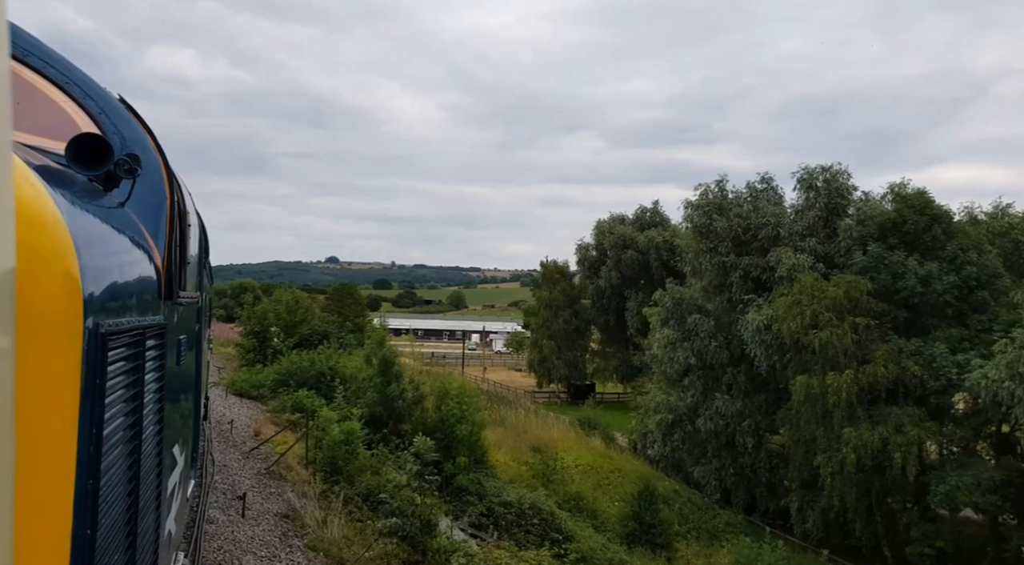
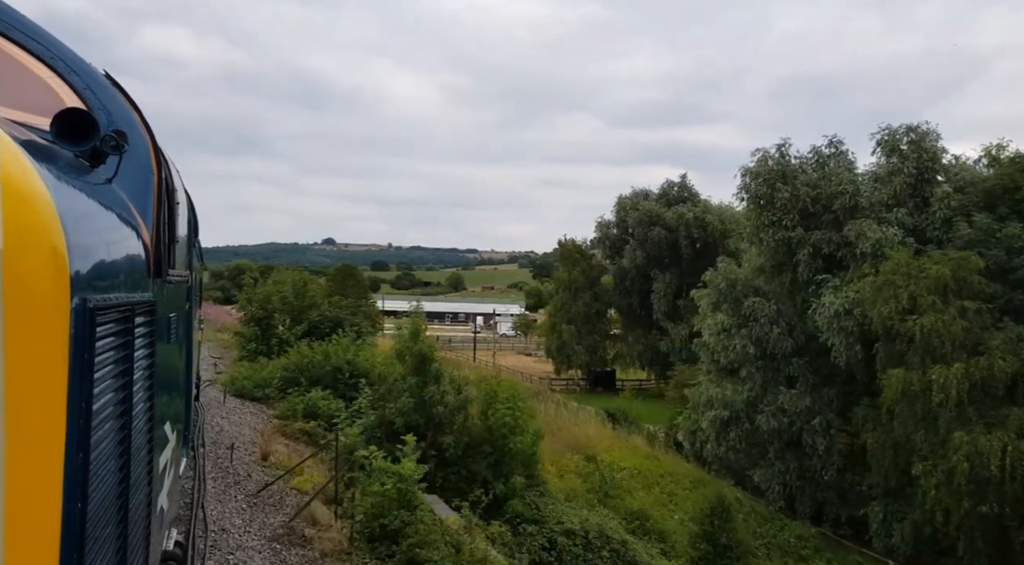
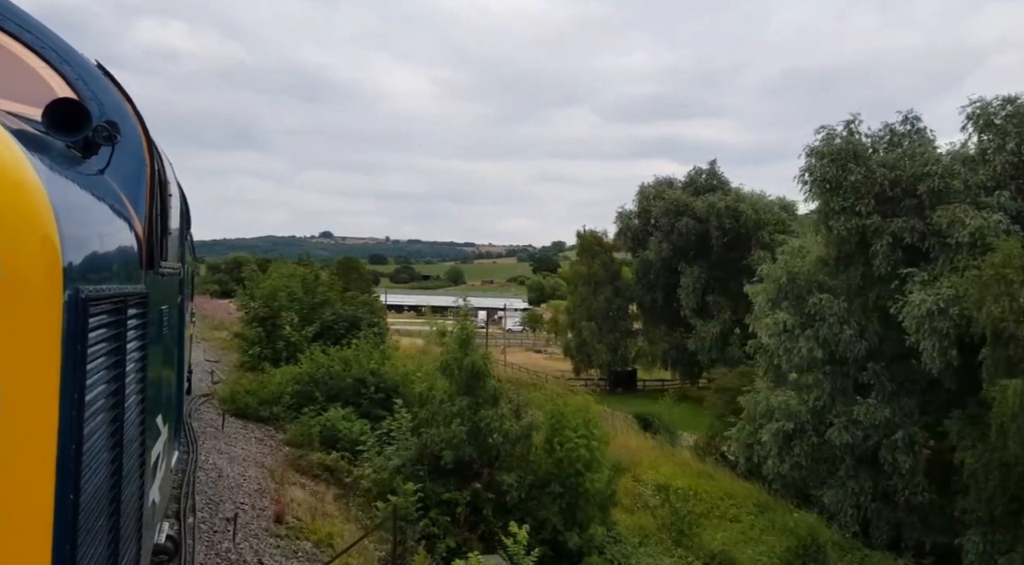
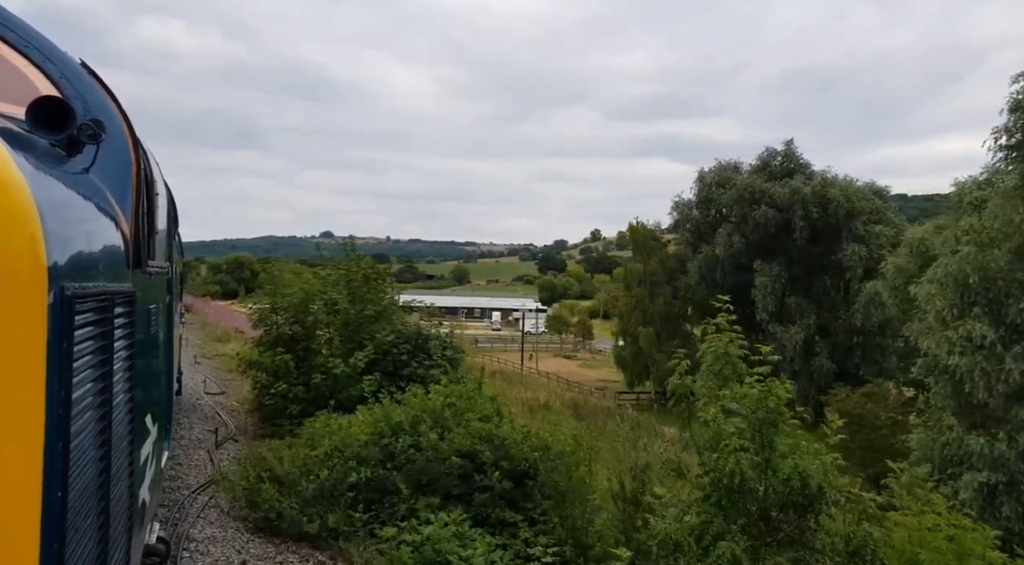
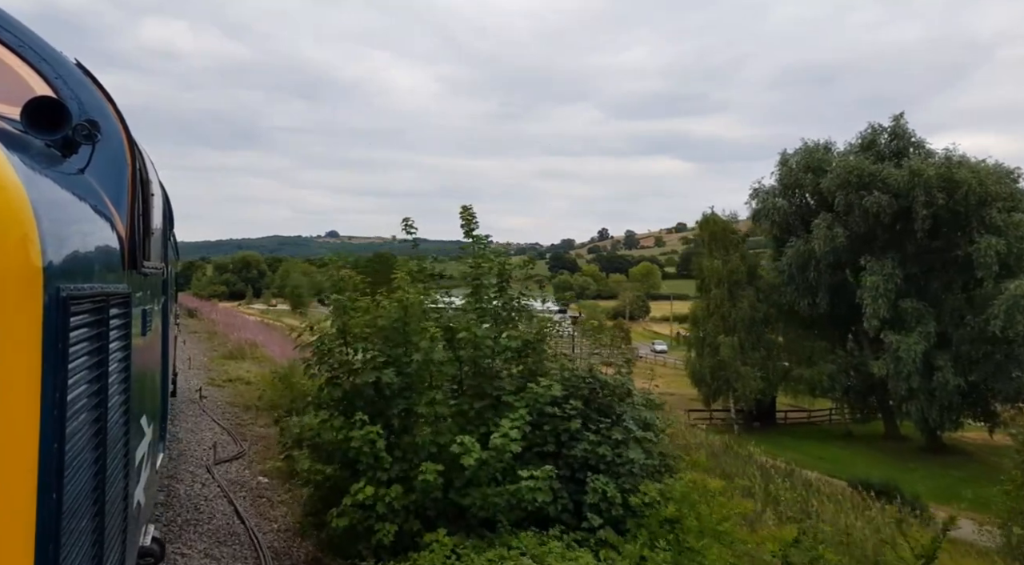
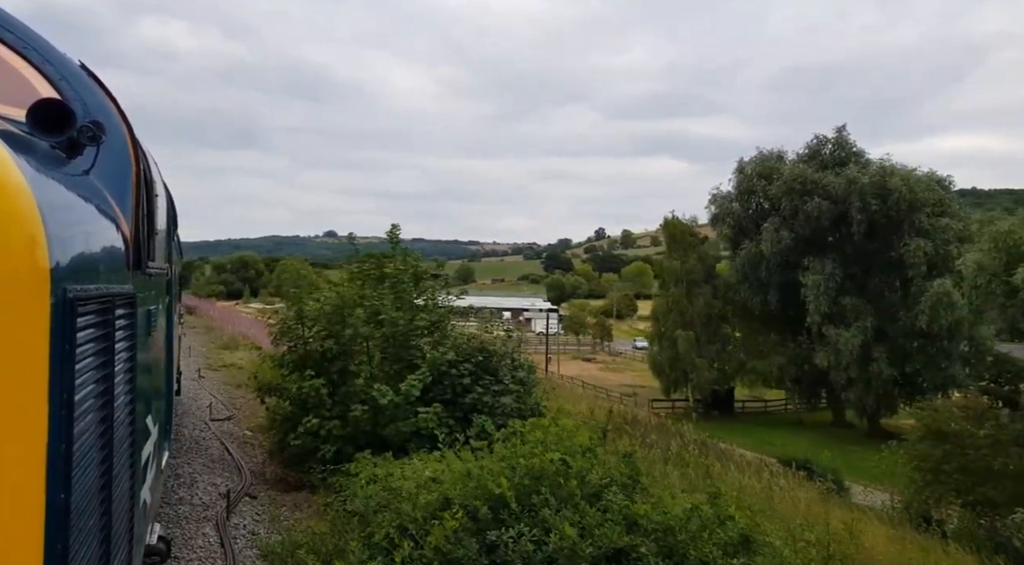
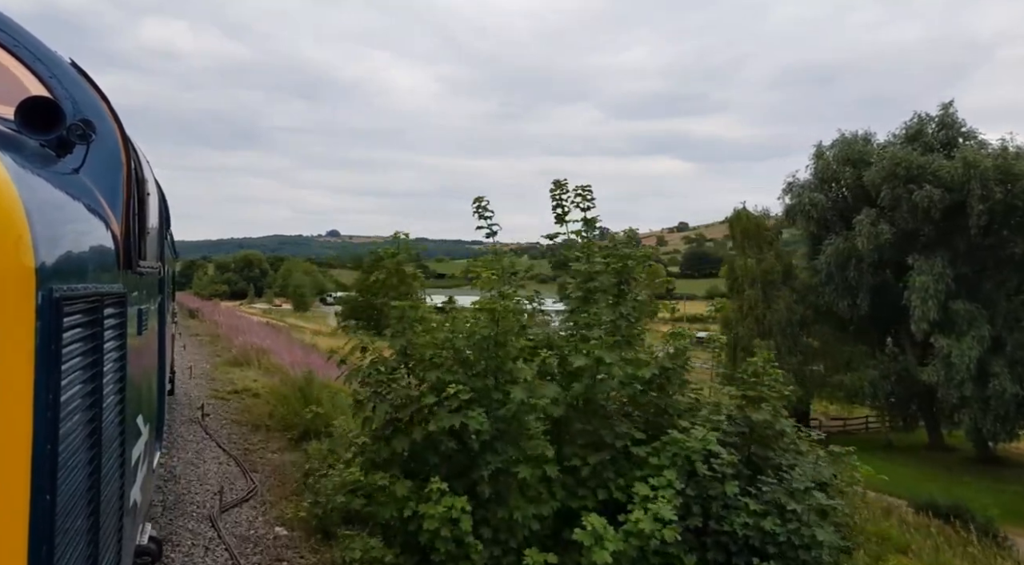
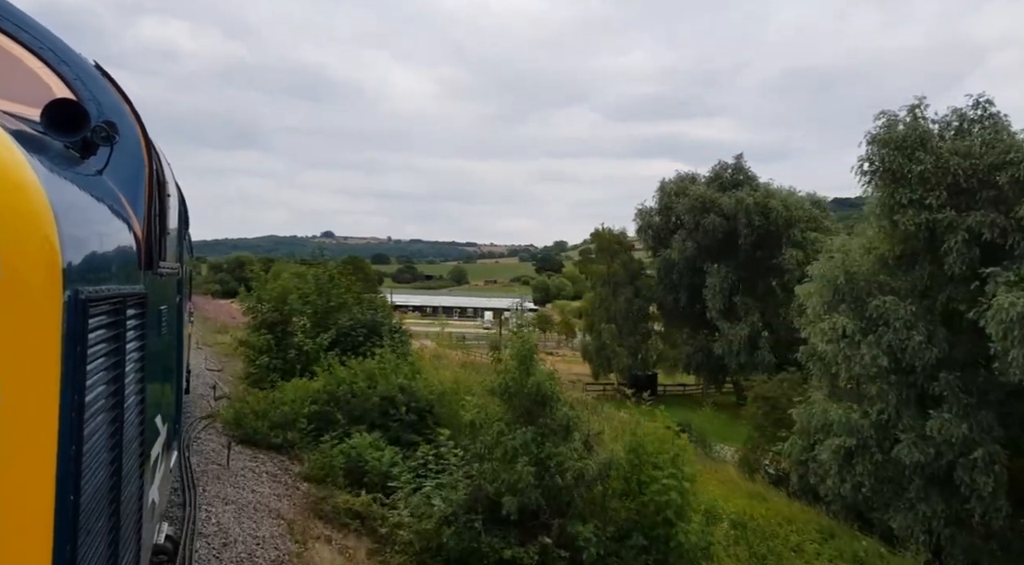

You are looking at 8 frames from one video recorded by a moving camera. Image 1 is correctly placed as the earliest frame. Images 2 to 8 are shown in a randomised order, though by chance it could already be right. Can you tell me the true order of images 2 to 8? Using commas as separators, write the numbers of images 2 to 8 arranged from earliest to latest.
2, 3, 8, 4, 6, 5, 7
